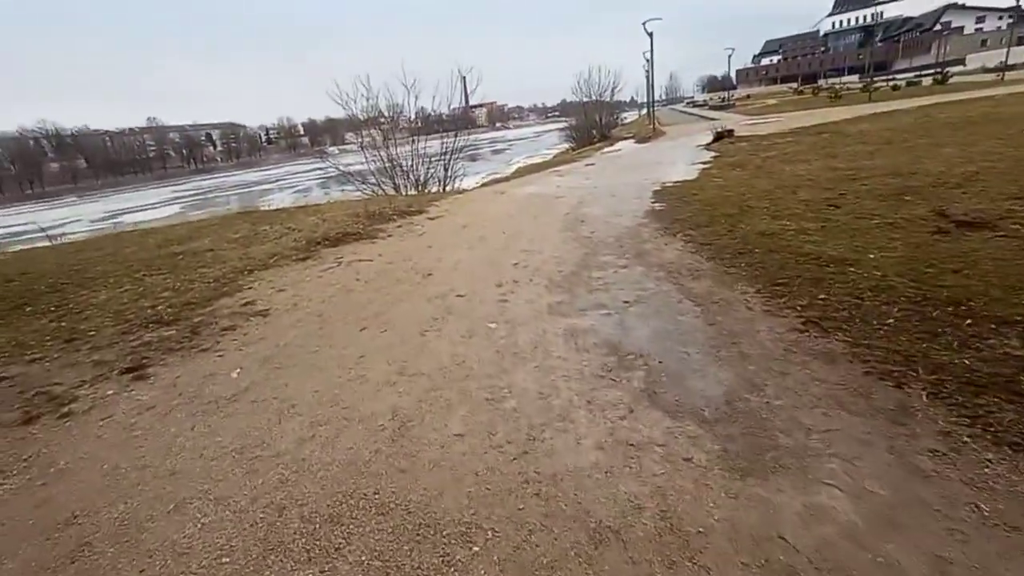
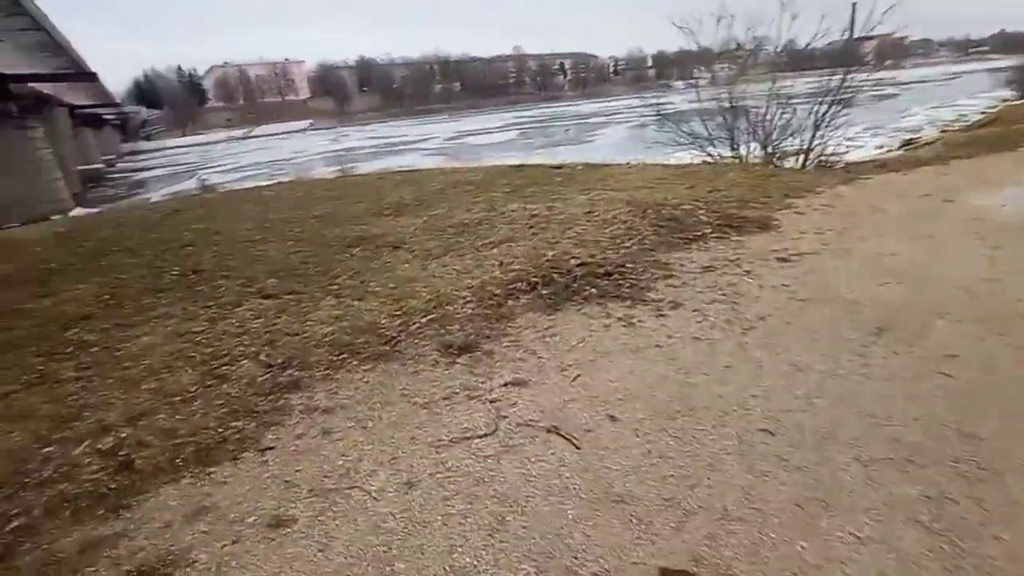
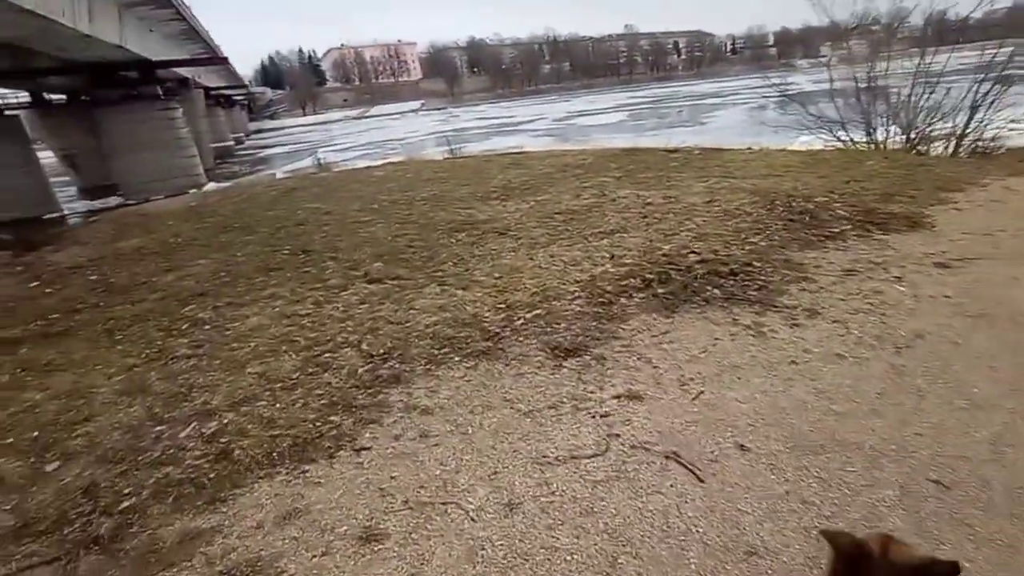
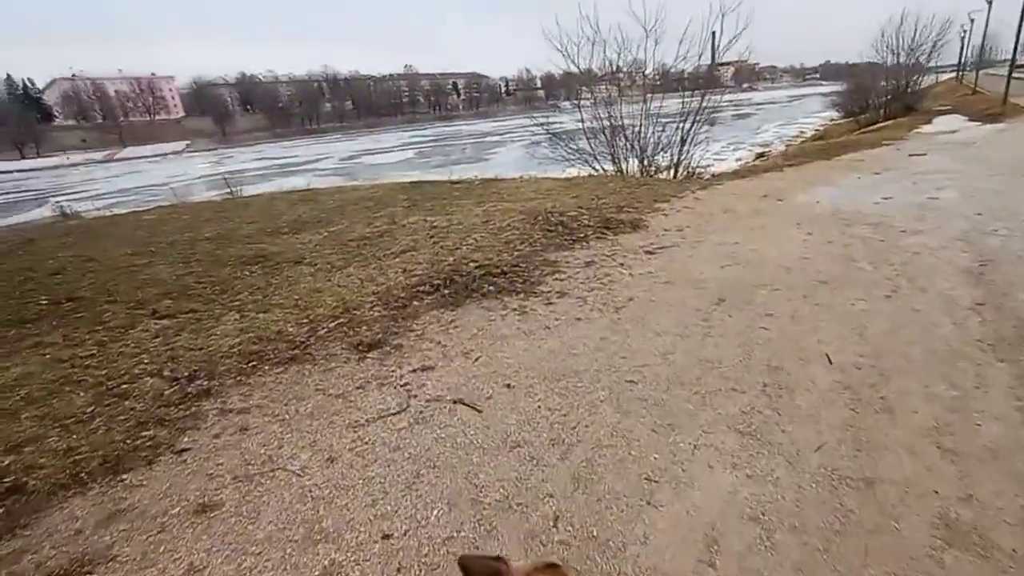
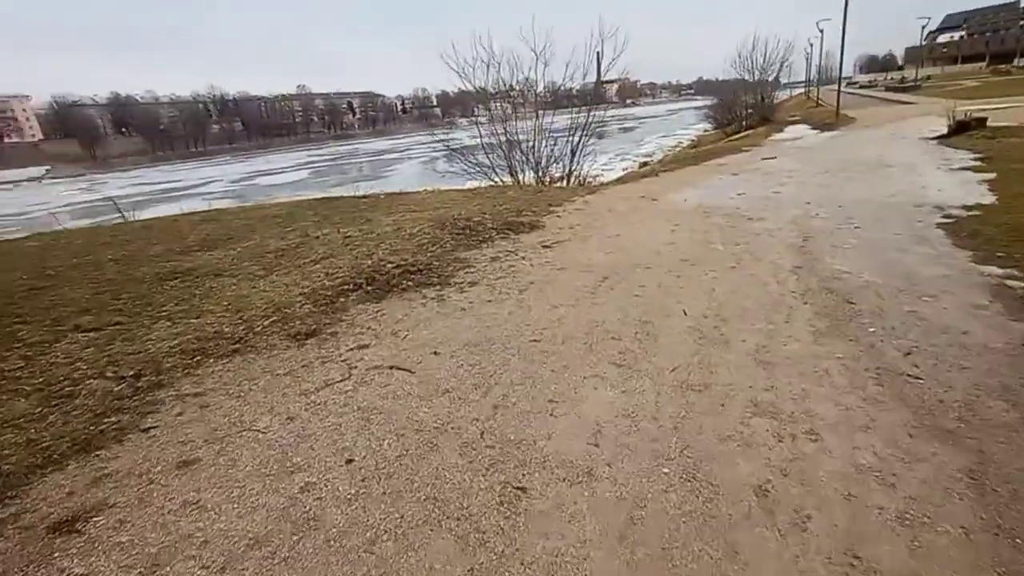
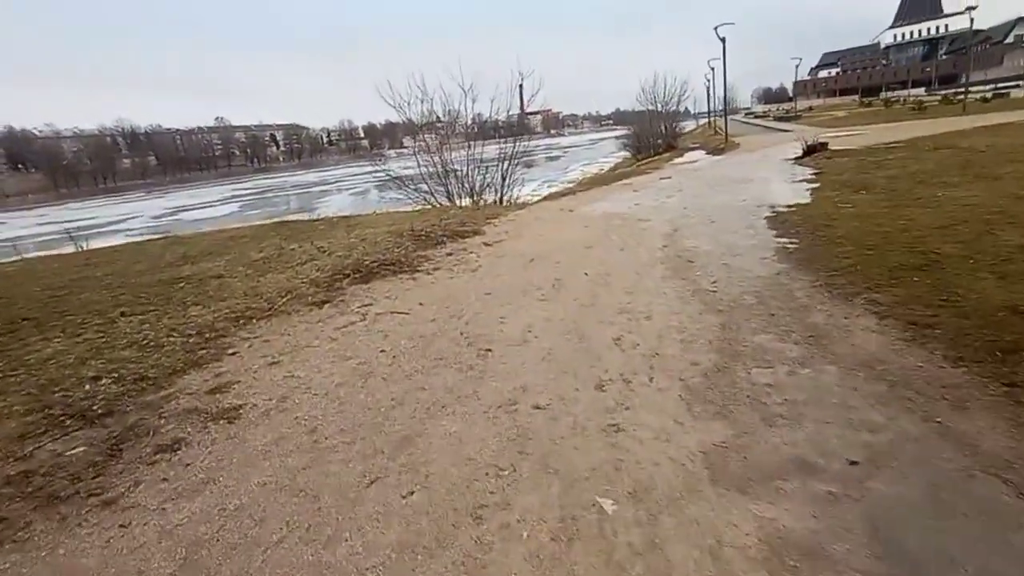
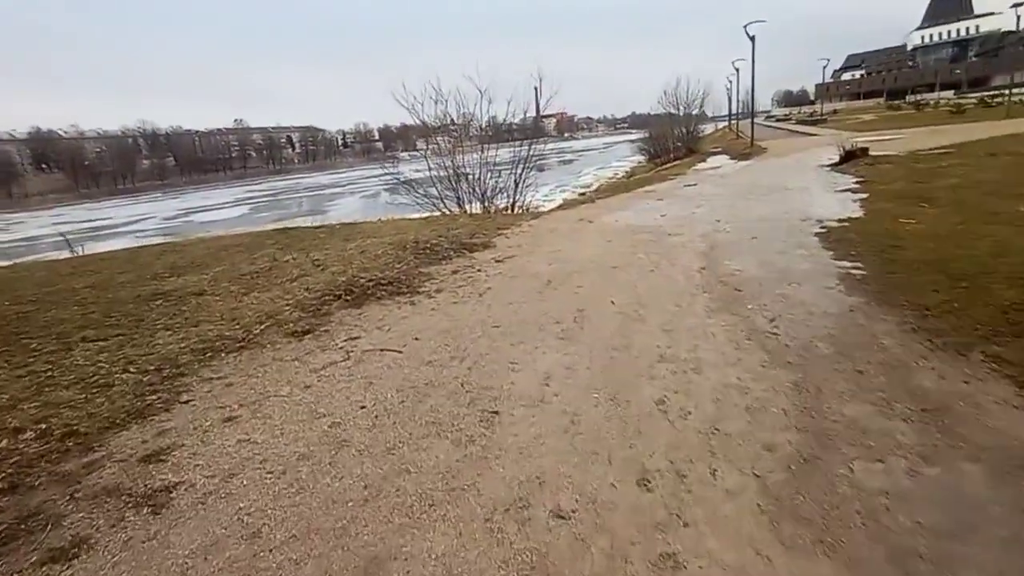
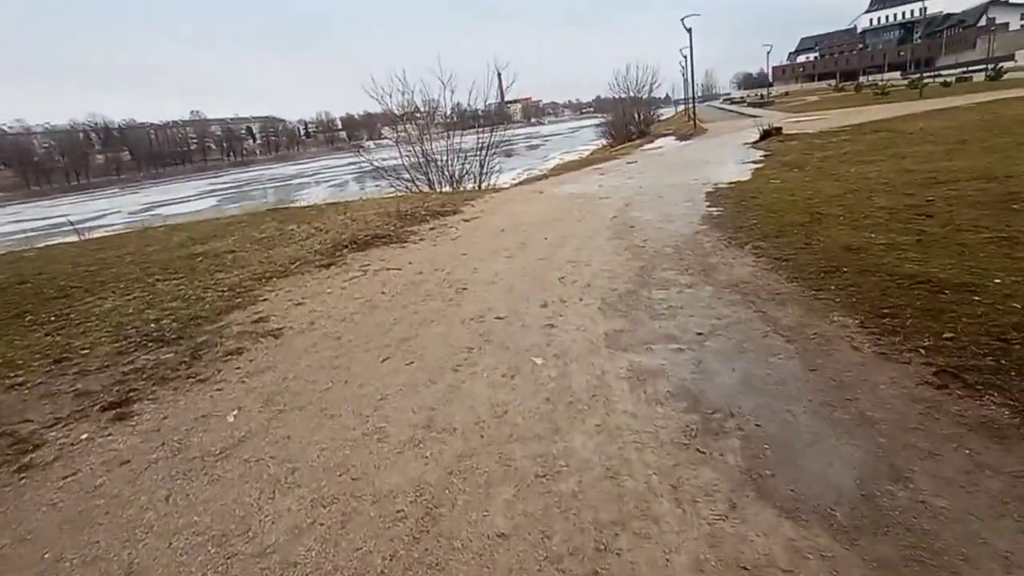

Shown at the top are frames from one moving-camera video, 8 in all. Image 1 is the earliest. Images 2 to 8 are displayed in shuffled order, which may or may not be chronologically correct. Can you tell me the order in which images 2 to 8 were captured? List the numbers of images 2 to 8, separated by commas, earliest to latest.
8, 6, 7, 5, 4, 2, 3
